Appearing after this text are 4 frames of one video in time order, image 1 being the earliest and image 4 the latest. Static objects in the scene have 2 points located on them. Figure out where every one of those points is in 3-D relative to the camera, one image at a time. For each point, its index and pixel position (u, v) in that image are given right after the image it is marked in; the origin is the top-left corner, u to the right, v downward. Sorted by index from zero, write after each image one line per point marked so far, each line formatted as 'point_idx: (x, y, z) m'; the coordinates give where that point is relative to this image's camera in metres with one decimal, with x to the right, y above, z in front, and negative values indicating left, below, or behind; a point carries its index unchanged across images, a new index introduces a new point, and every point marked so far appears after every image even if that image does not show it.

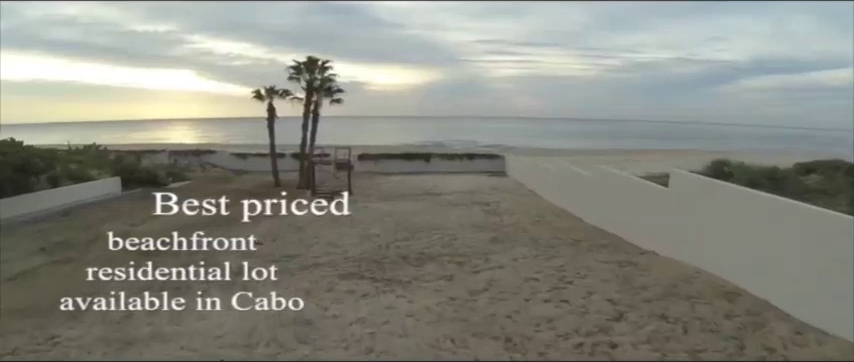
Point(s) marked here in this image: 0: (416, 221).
0: (-0.2, -0.7, +11.0) m
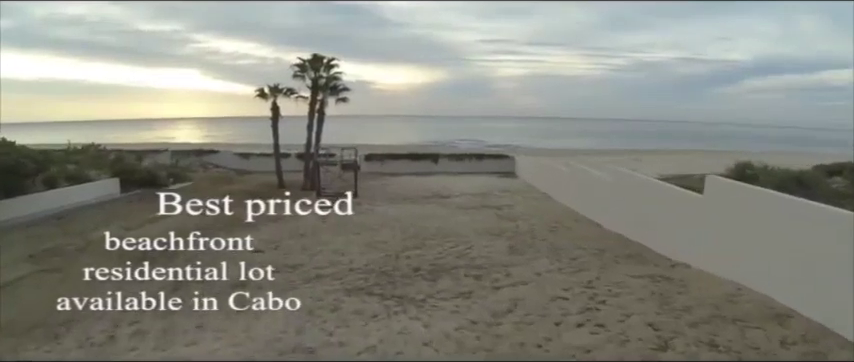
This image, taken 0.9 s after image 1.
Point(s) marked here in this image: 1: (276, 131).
0: (0.0, -0.8, +10.5) m
1: (-4.5, +1.5, +19.1) m
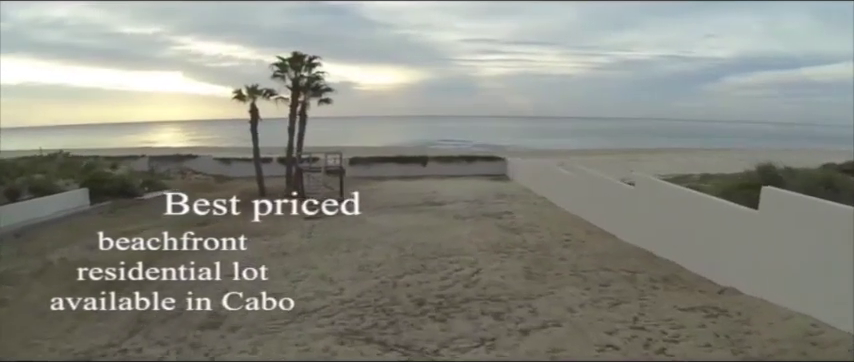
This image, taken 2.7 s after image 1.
0: (-0.1, -0.9, +9.5) m
1: (-4.8, +1.3, +18.0) m
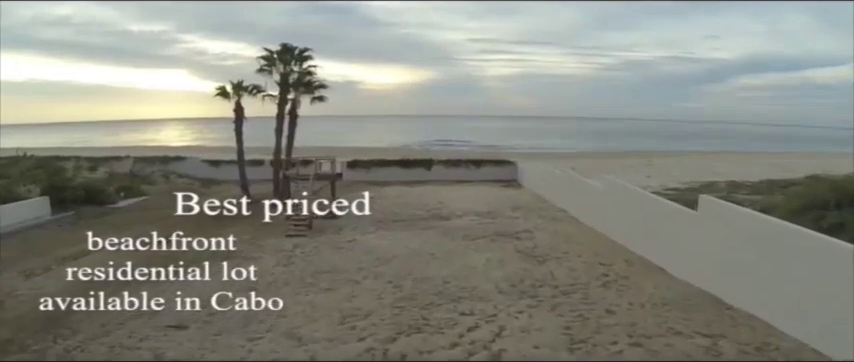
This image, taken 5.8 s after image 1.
0: (0.0, -1.1, +7.8) m
1: (-4.7, +1.2, +16.3) m
